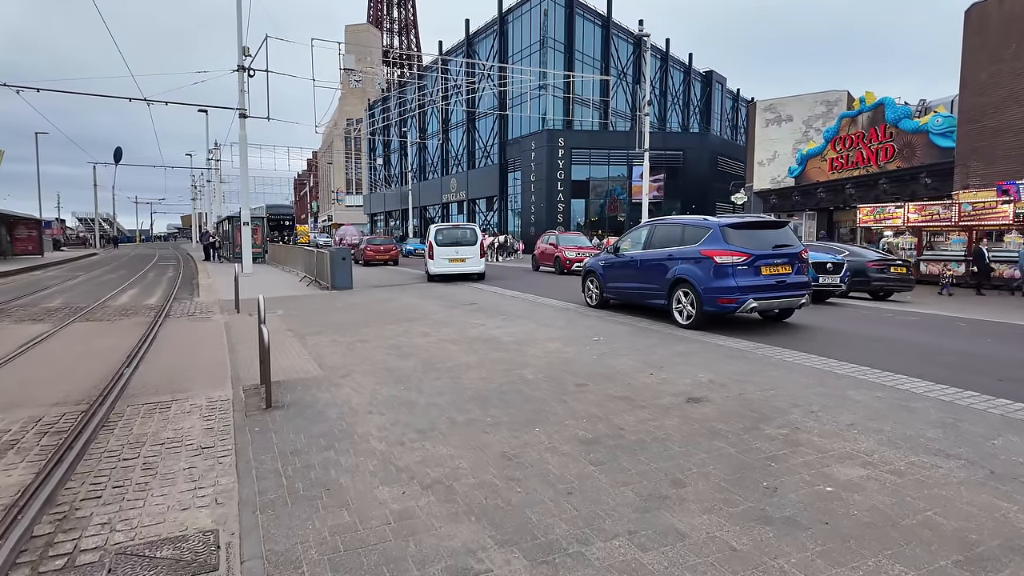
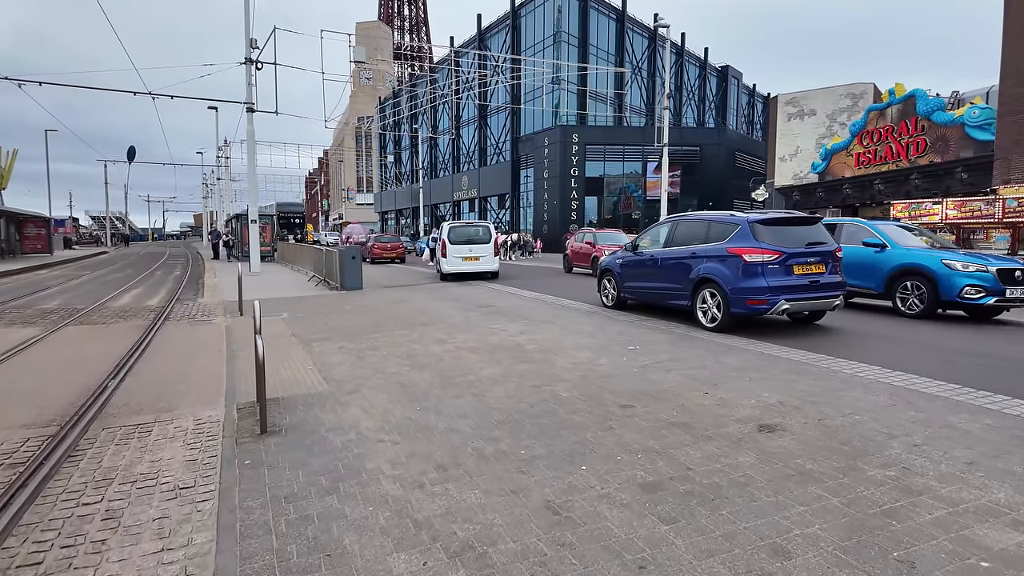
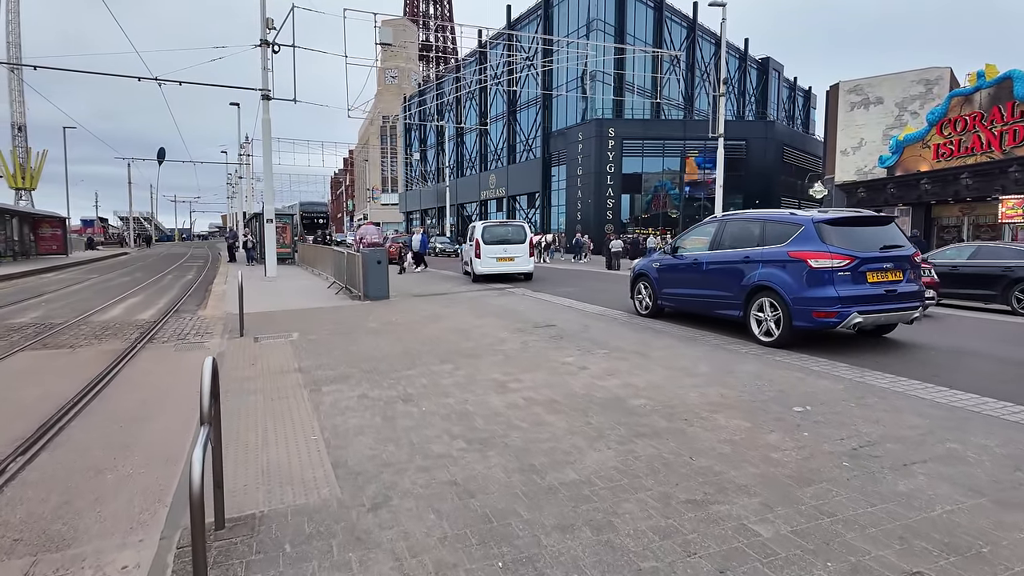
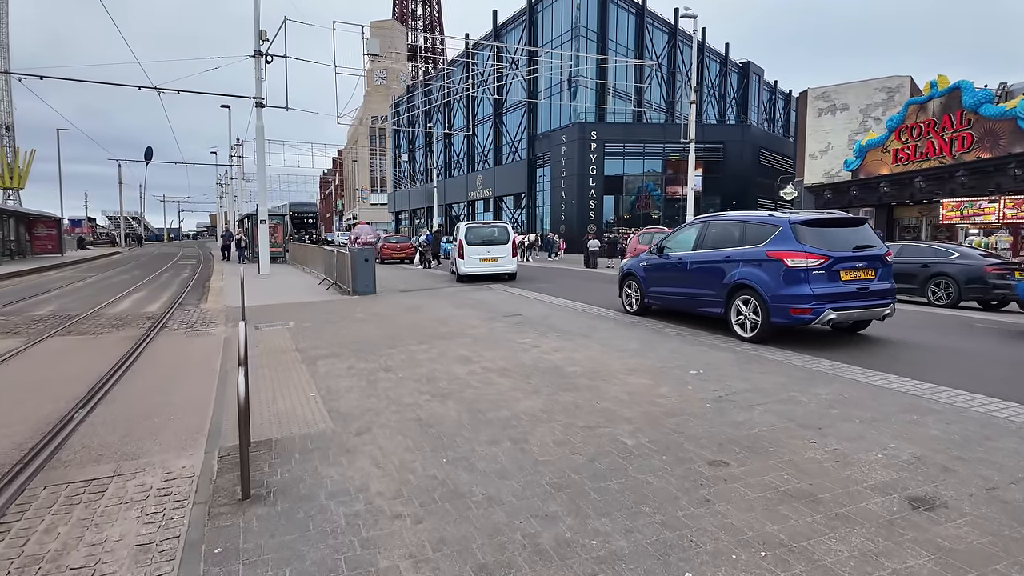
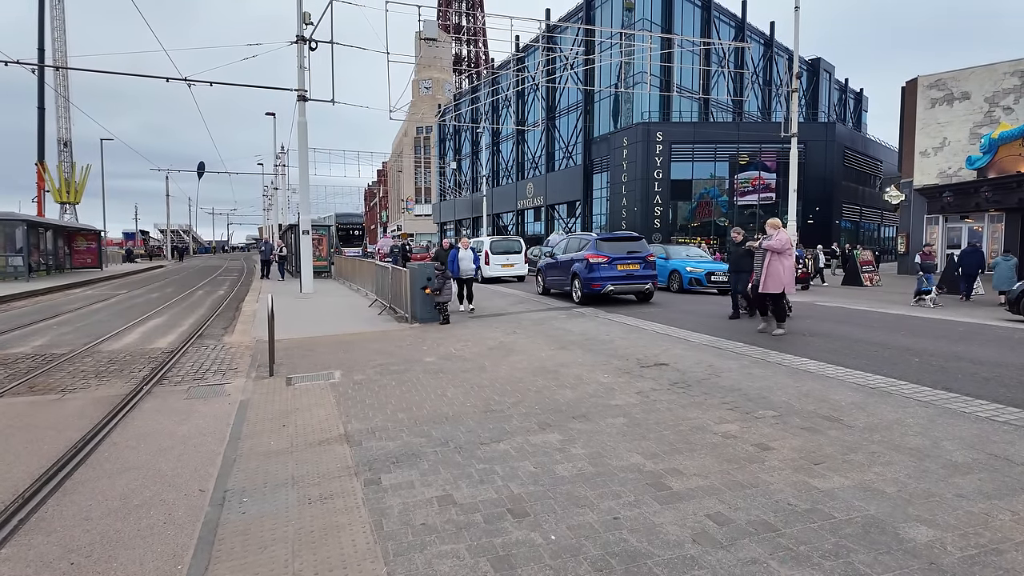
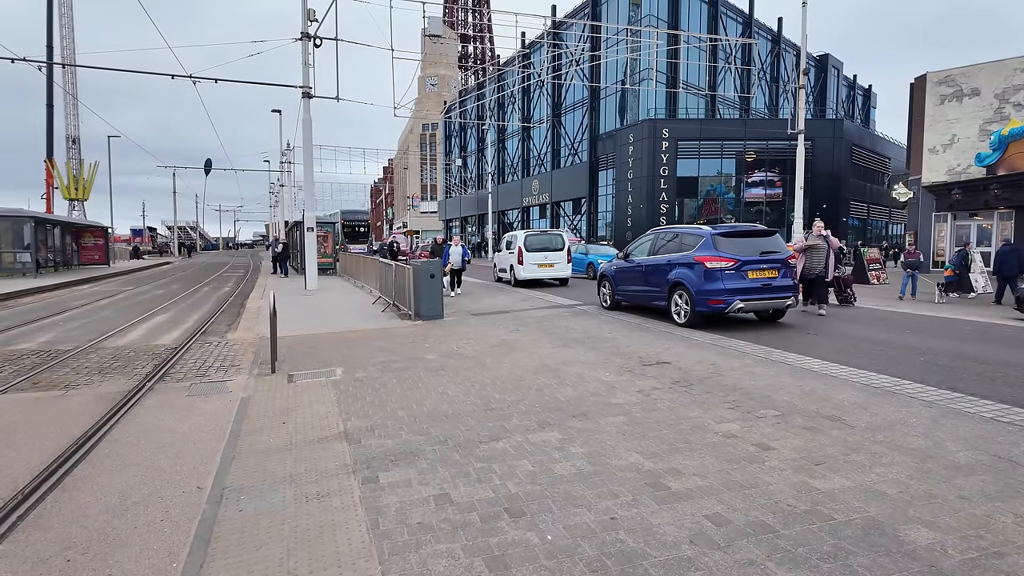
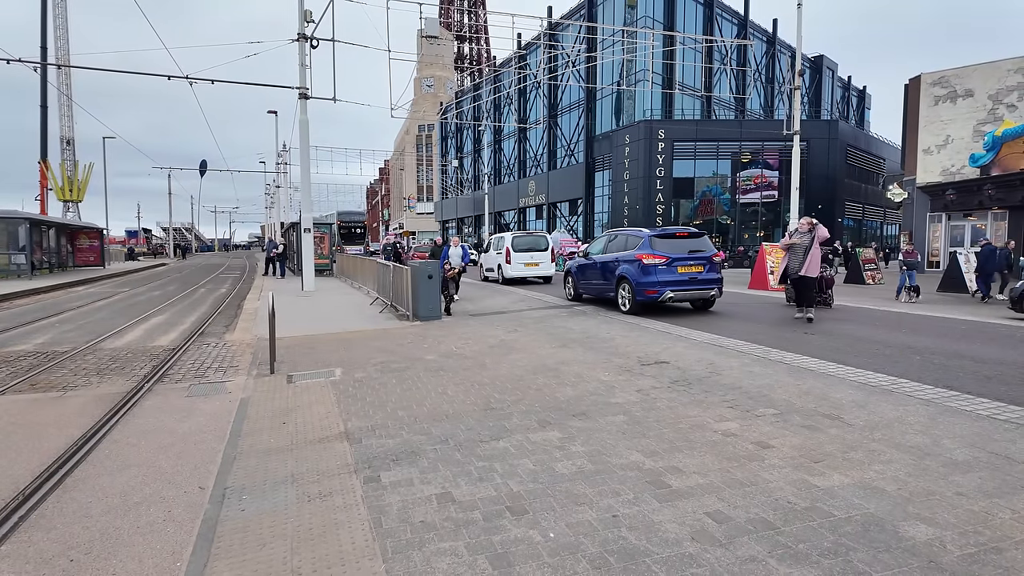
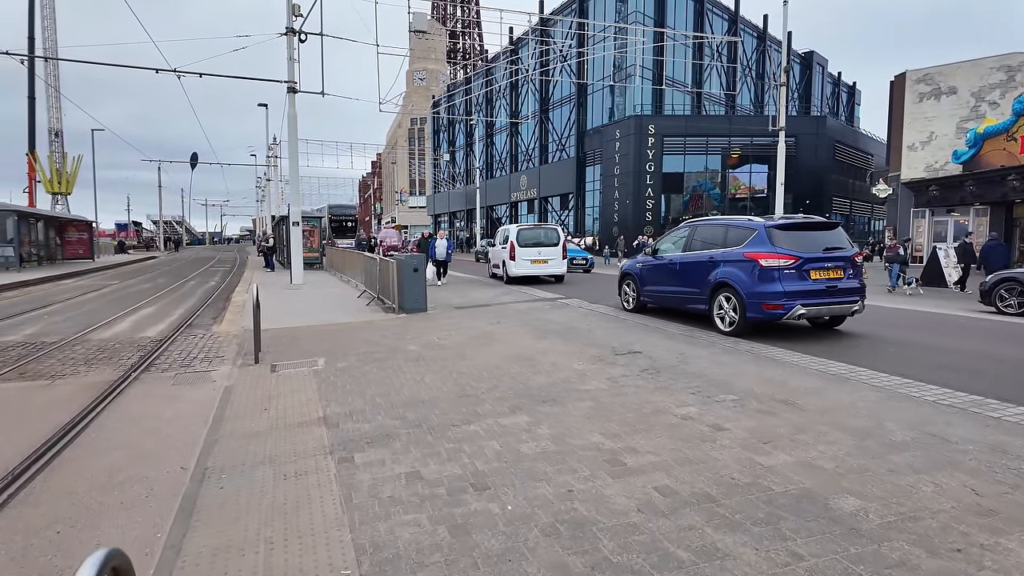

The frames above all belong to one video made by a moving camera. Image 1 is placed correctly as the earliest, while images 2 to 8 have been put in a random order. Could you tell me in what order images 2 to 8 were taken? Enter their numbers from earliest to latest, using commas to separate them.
2, 4, 3, 8, 6, 7, 5
